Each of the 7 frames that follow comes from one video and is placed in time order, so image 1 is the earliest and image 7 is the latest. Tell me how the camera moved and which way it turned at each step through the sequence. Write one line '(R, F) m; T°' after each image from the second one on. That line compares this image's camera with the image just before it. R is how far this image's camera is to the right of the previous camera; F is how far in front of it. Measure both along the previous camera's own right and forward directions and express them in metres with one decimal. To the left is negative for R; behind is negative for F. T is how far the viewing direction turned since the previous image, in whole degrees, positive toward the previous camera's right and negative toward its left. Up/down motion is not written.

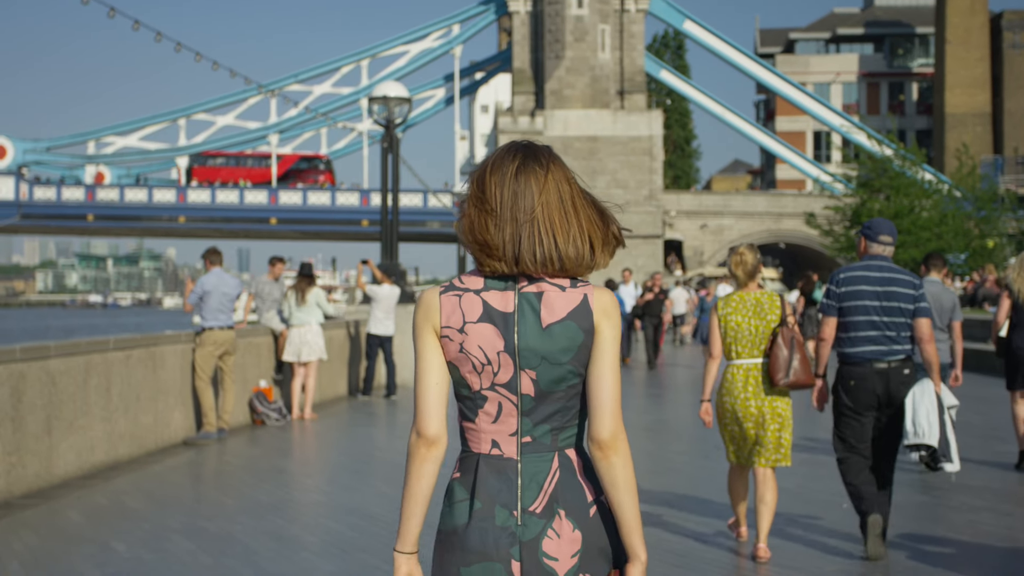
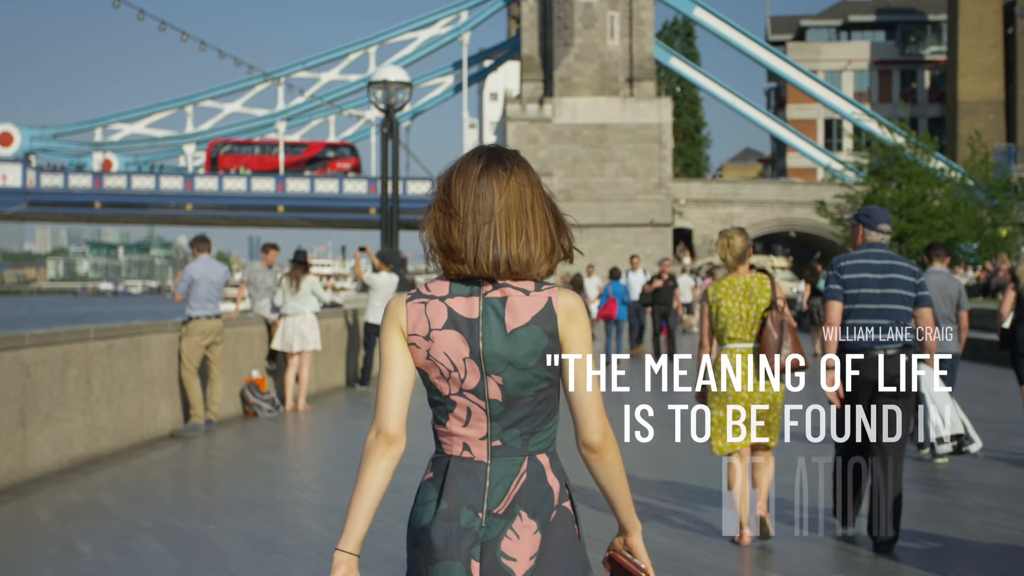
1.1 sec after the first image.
(+0.1, +0.3) m; 0°
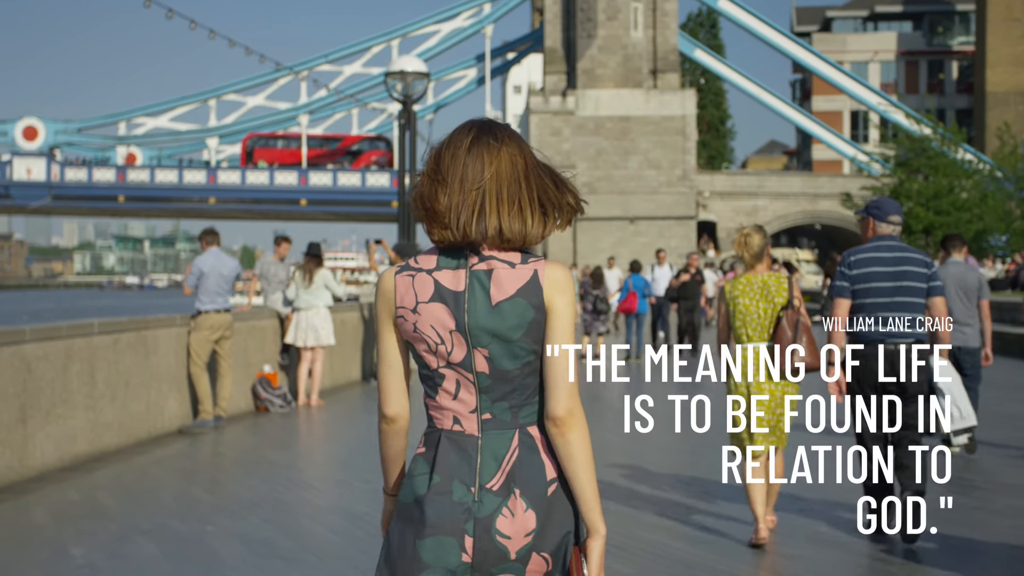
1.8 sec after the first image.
(+0.1, +0.2) m; -1°
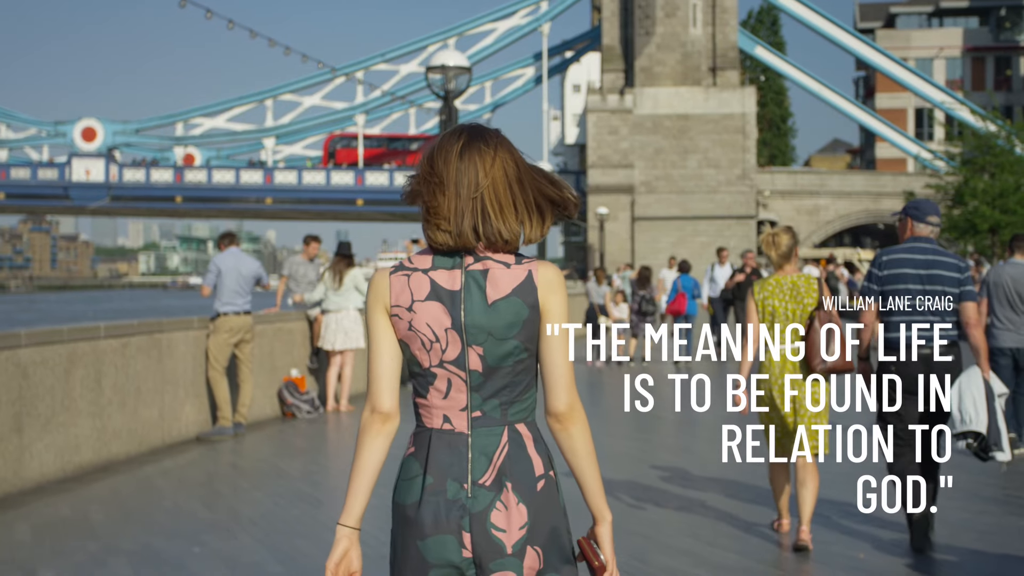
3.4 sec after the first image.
(+0.2, +0.5) m; -3°
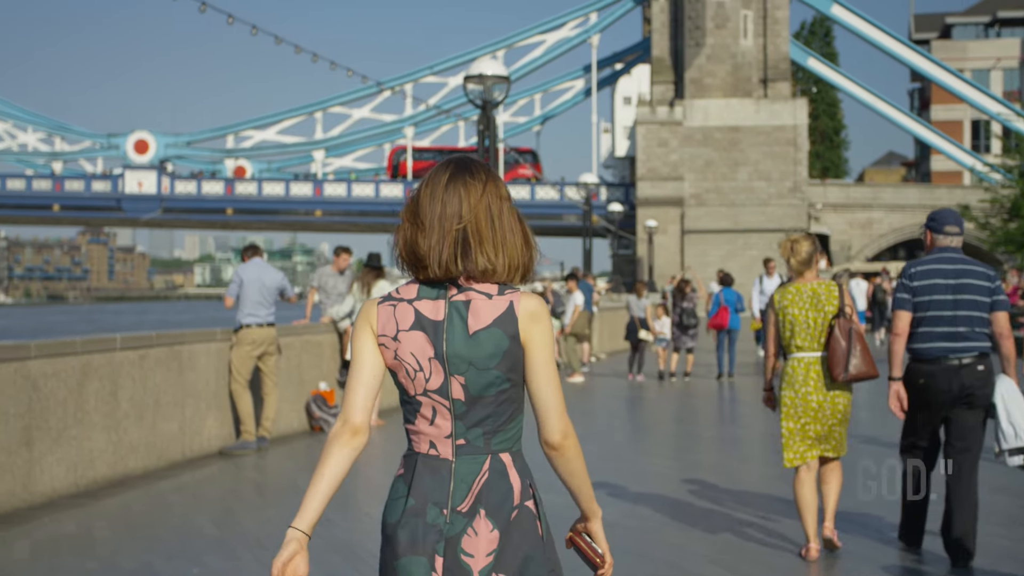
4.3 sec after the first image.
(+0.2, +0.2) m; -2°
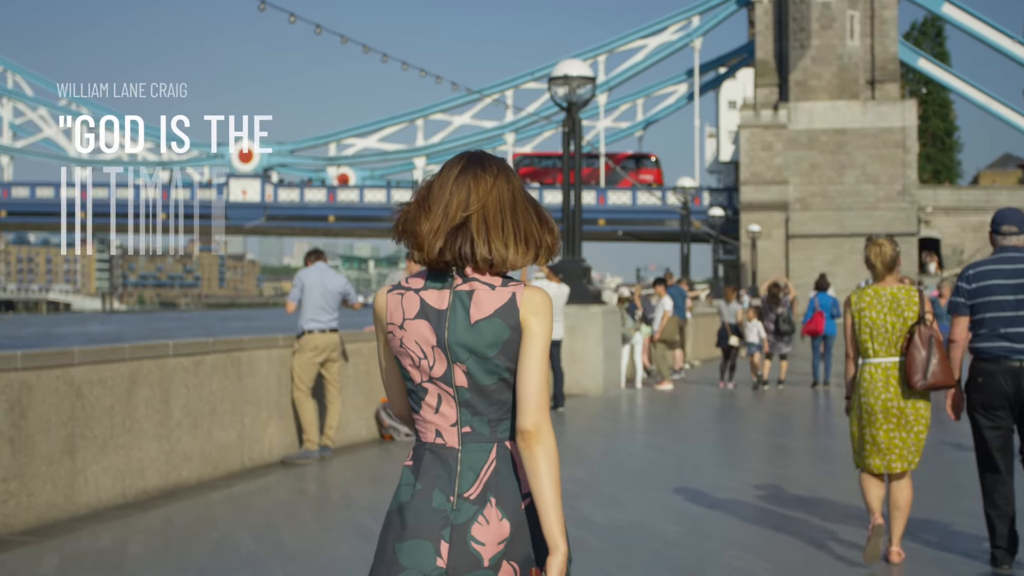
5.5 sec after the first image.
(+0.2, +0.4) m; -4°
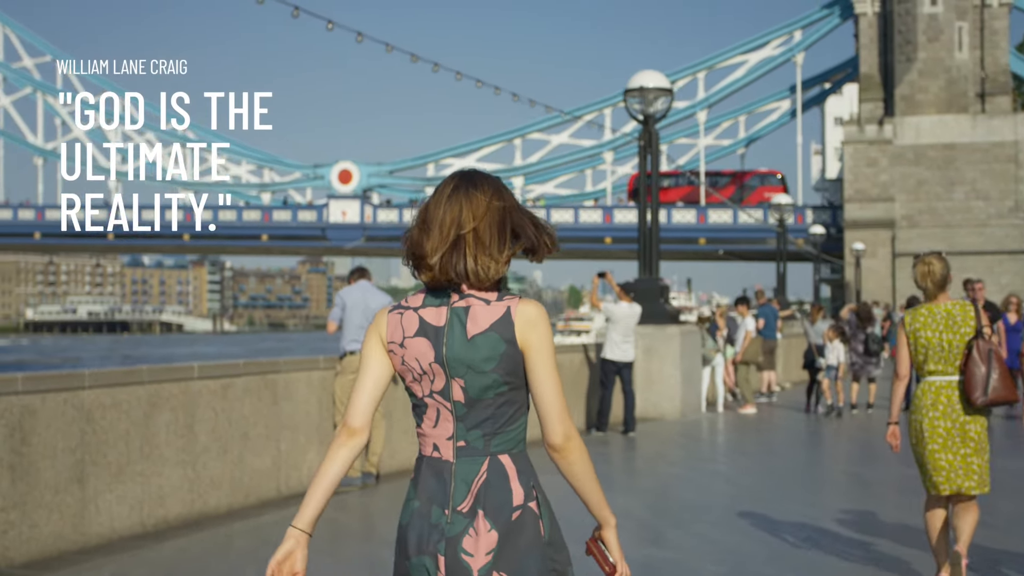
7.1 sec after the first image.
(+0.4, +0.5) m; -4°
